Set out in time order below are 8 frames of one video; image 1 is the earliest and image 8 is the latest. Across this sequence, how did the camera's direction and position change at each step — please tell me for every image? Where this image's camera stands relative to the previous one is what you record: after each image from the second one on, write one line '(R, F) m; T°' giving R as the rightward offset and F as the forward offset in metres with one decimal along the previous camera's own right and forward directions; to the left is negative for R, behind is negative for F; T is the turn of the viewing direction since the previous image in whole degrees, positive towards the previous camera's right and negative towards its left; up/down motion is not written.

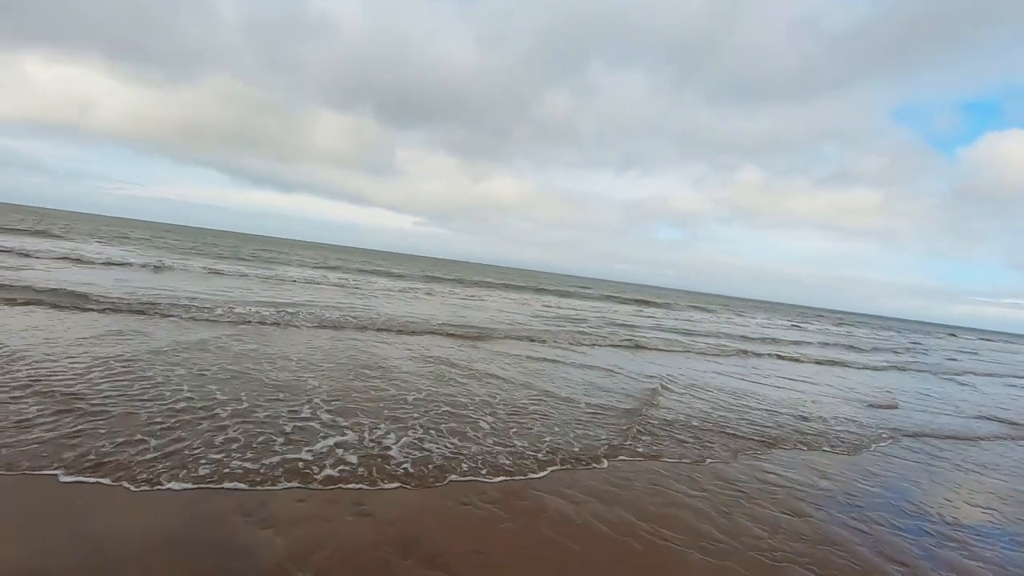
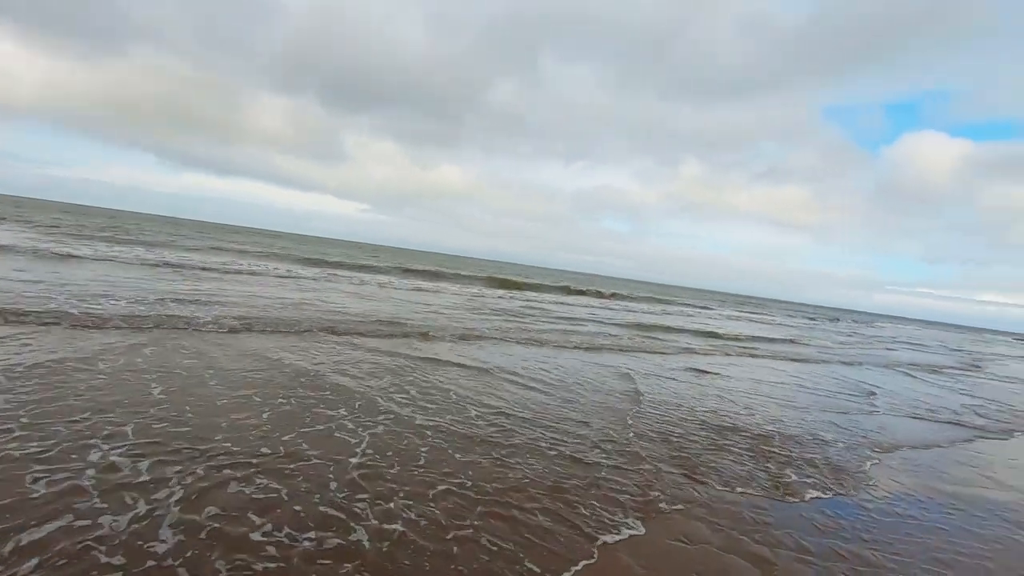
(+0.7, +0.8) m; +5°
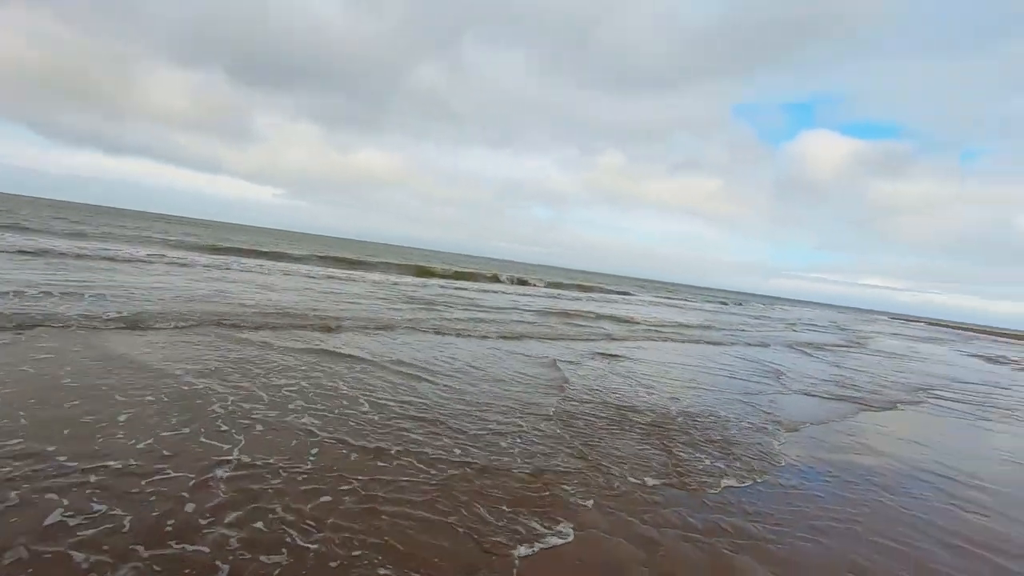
(+0.3, +0.2) m; +8°
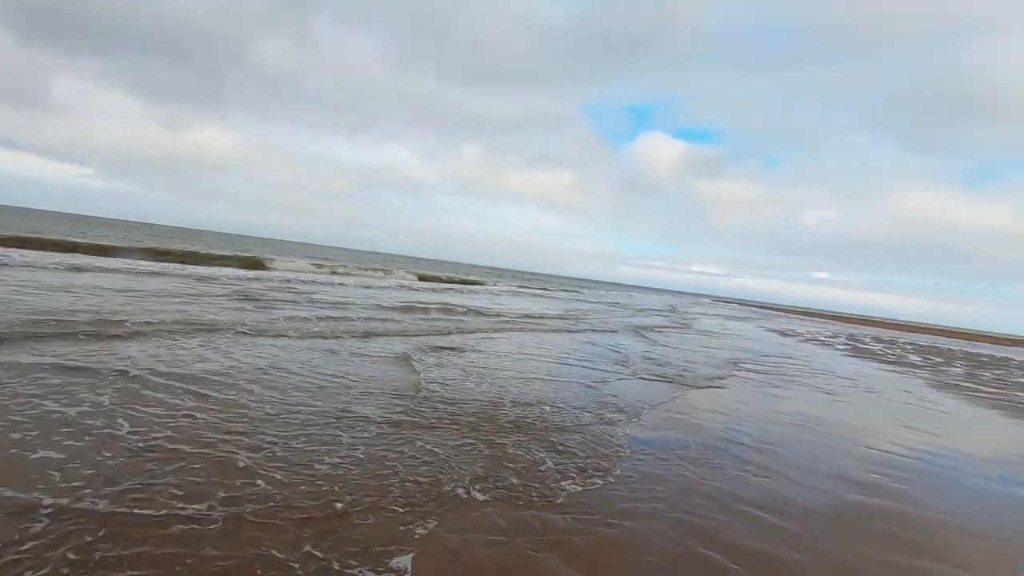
(+0.5, +0.2) m; +15°
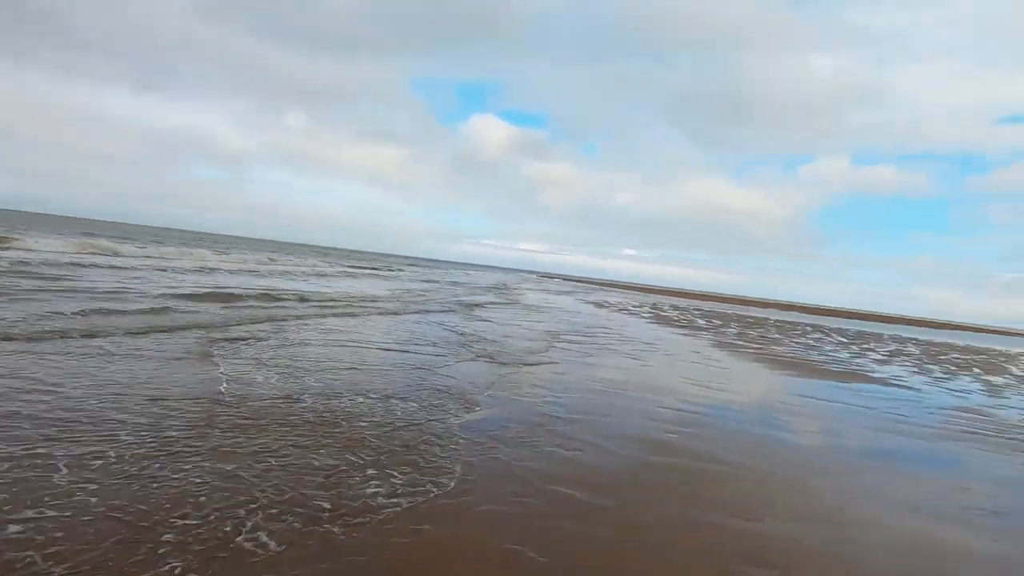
(+0.3, +0.5) m; +18°
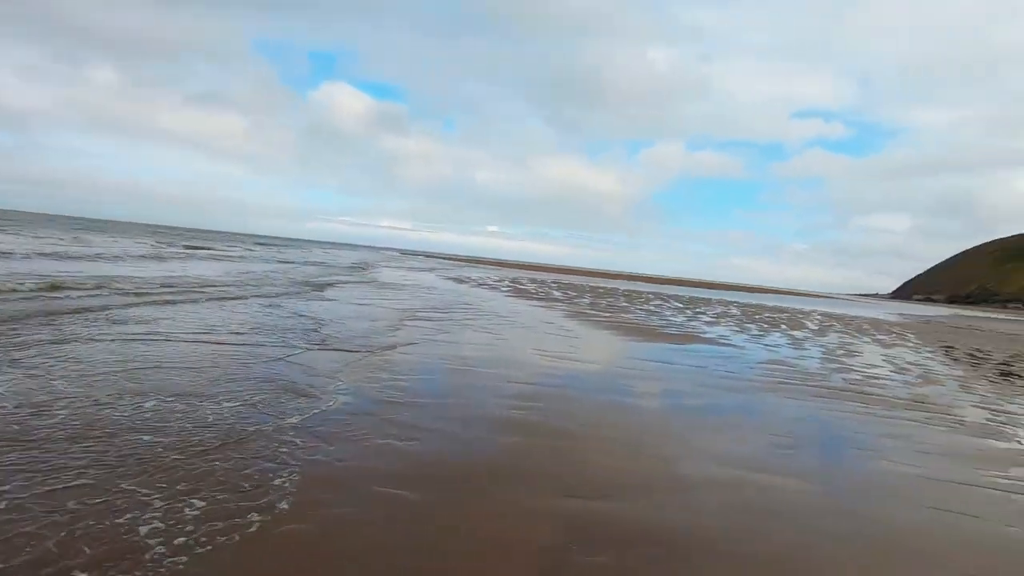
(+0.4, +0.5) m; +14°
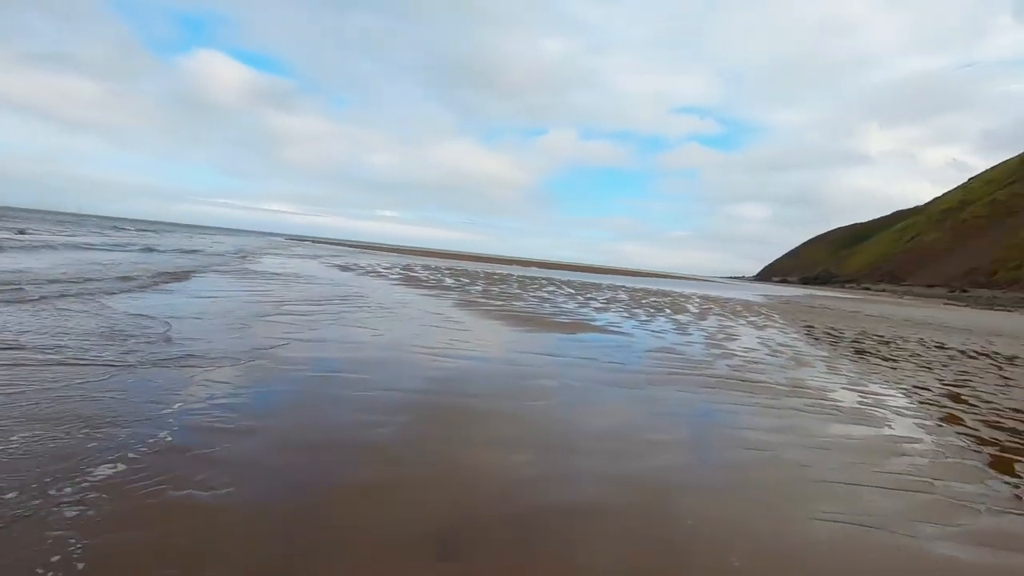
(+0.3, +0.9) m; +11°
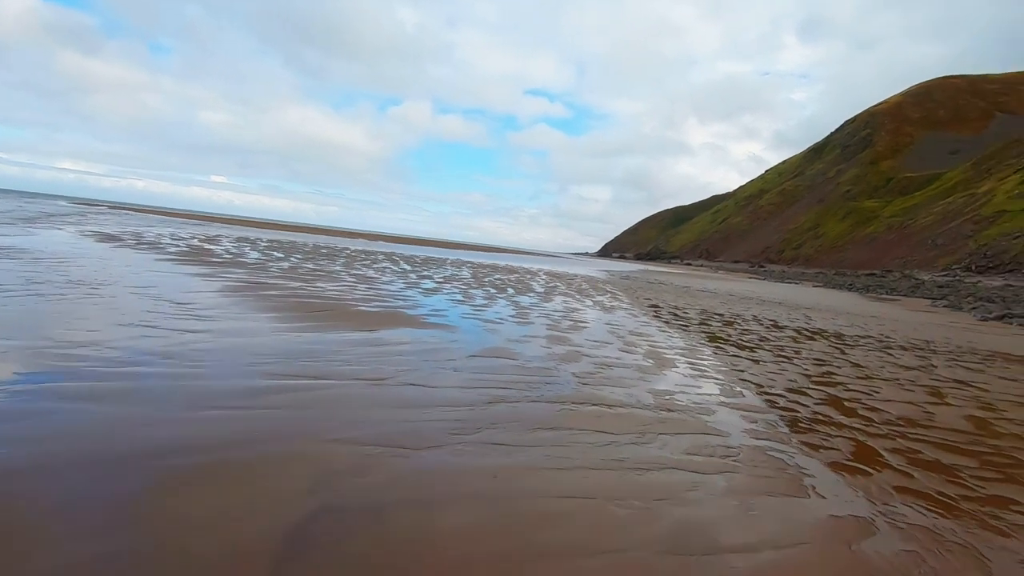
(+1.2, +3.0) m; +15°
